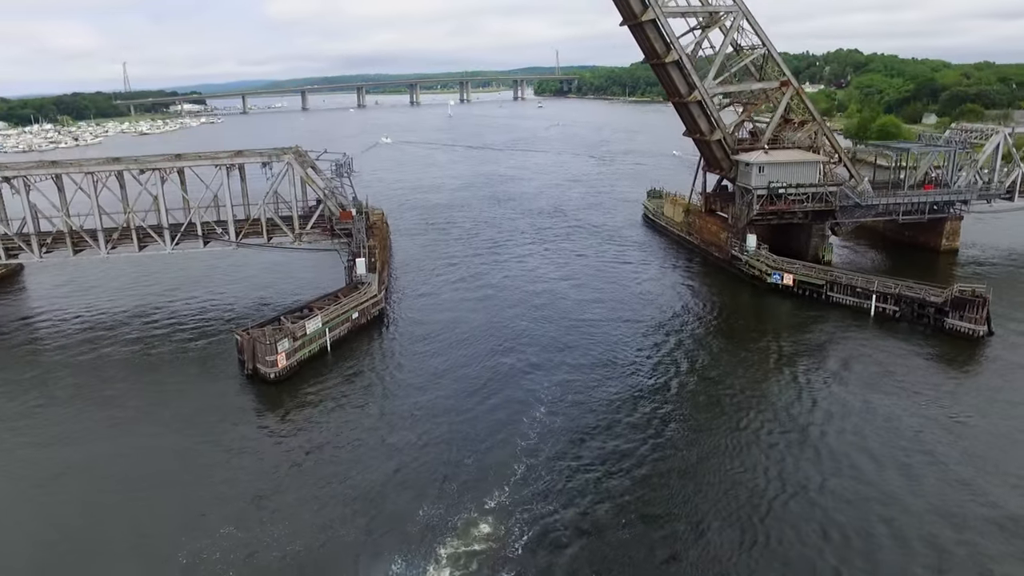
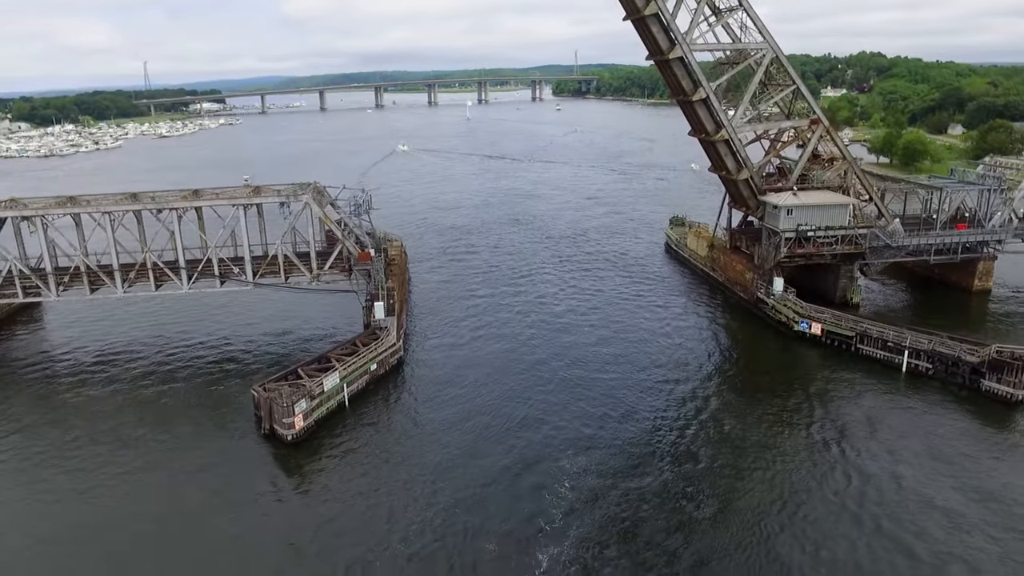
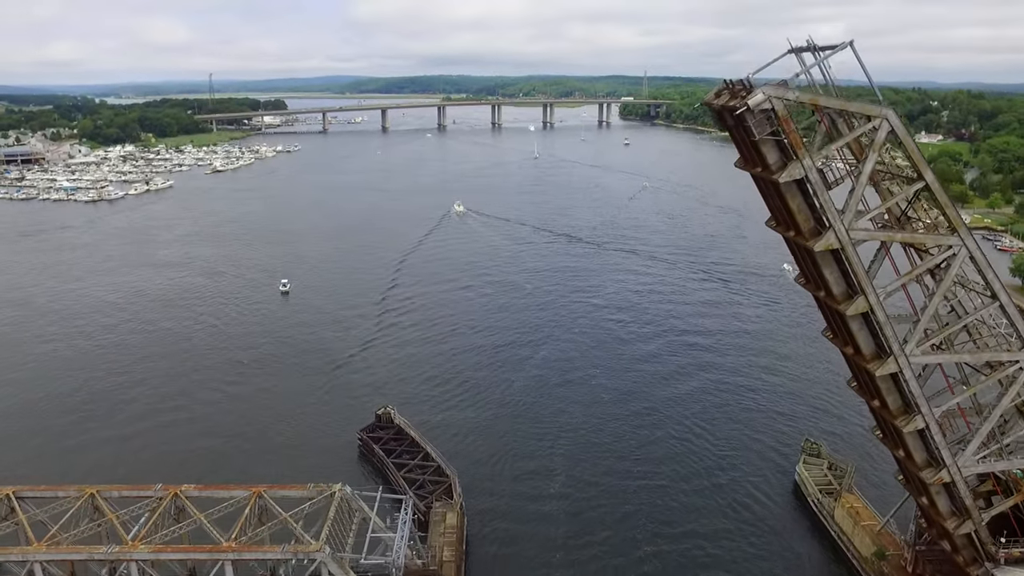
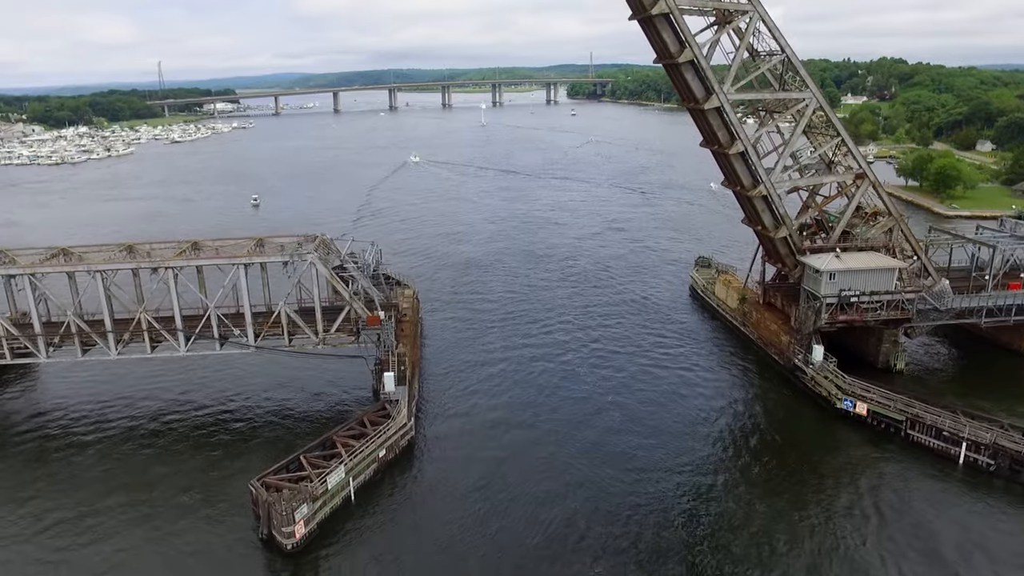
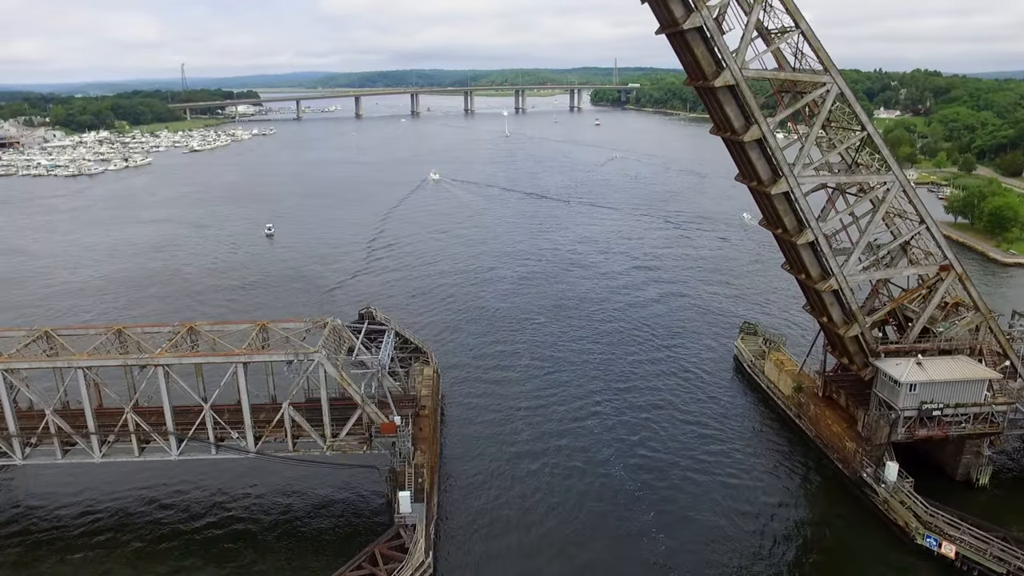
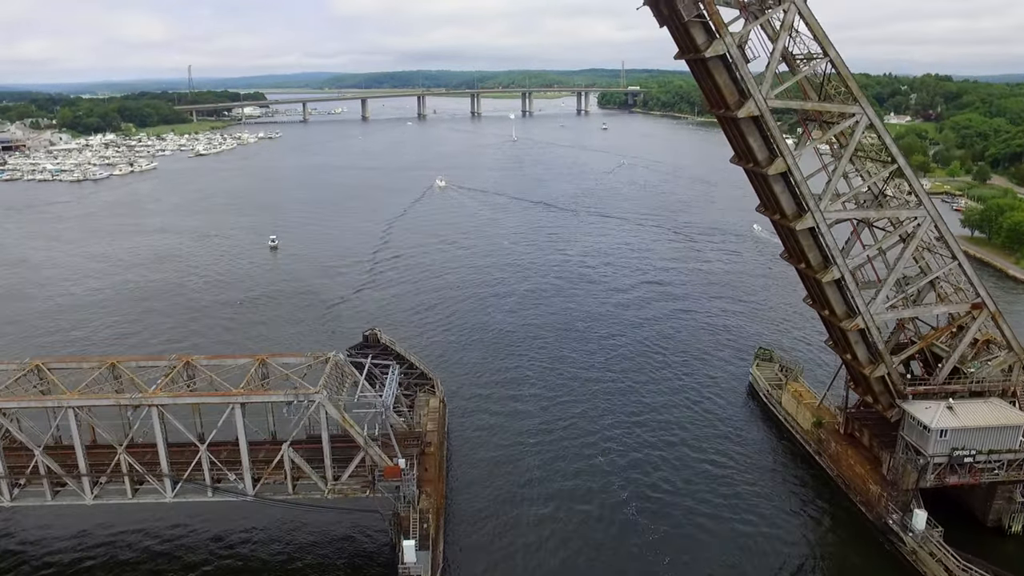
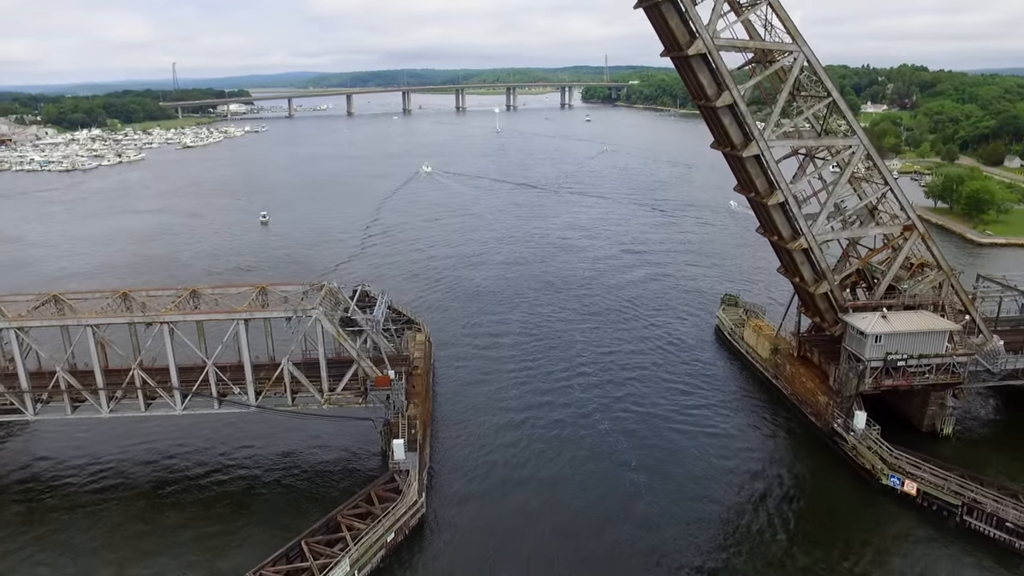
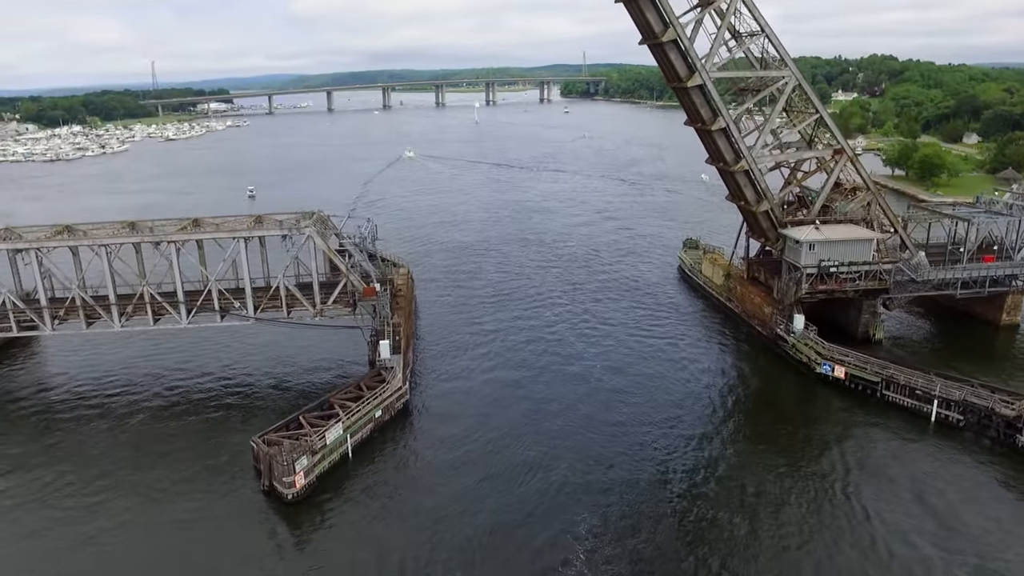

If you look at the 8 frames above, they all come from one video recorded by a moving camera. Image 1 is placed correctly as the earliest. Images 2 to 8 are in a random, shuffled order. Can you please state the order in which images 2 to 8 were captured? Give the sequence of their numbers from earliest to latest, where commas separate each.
2, 8, 4, 7, 5, 6, 3
